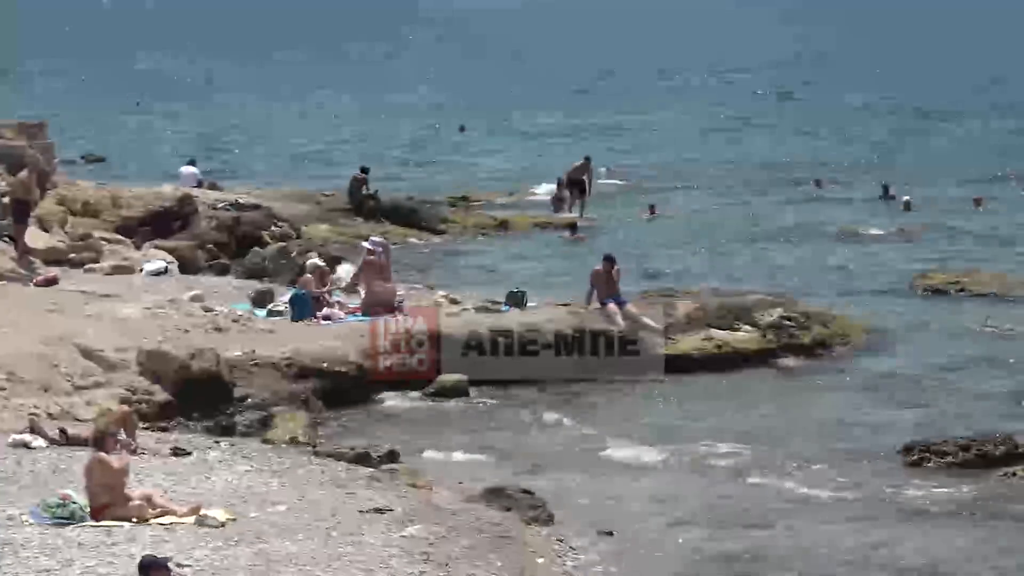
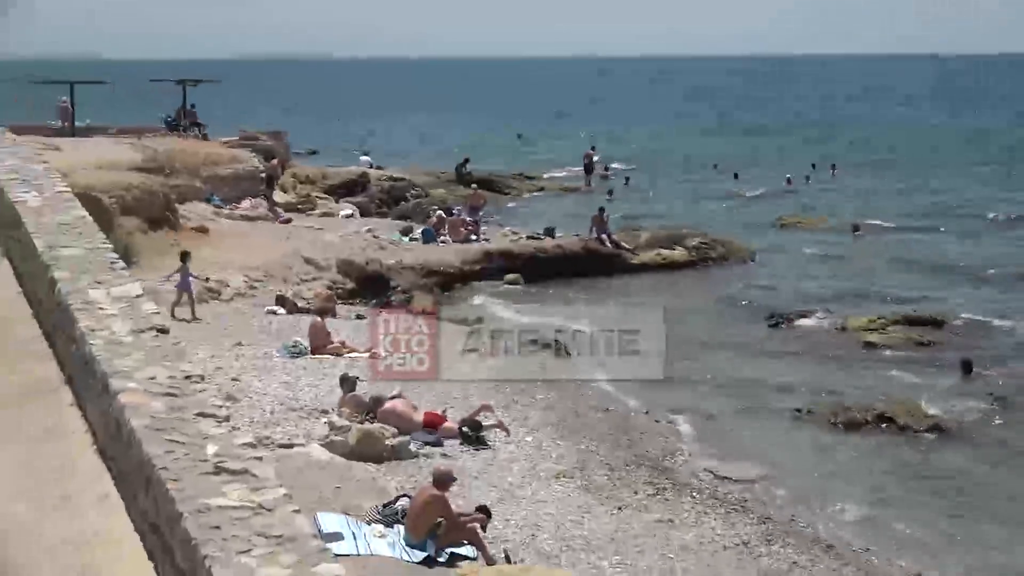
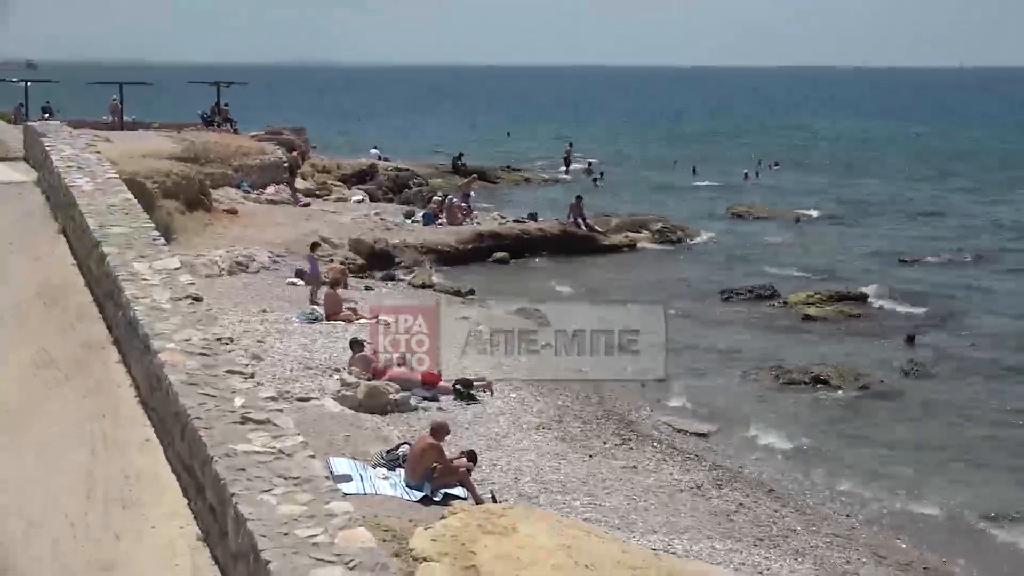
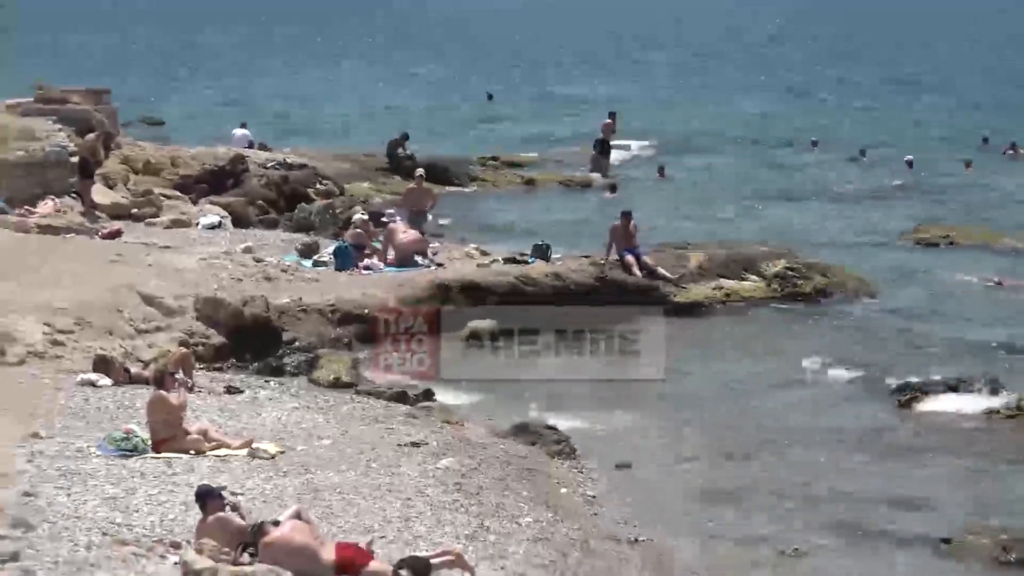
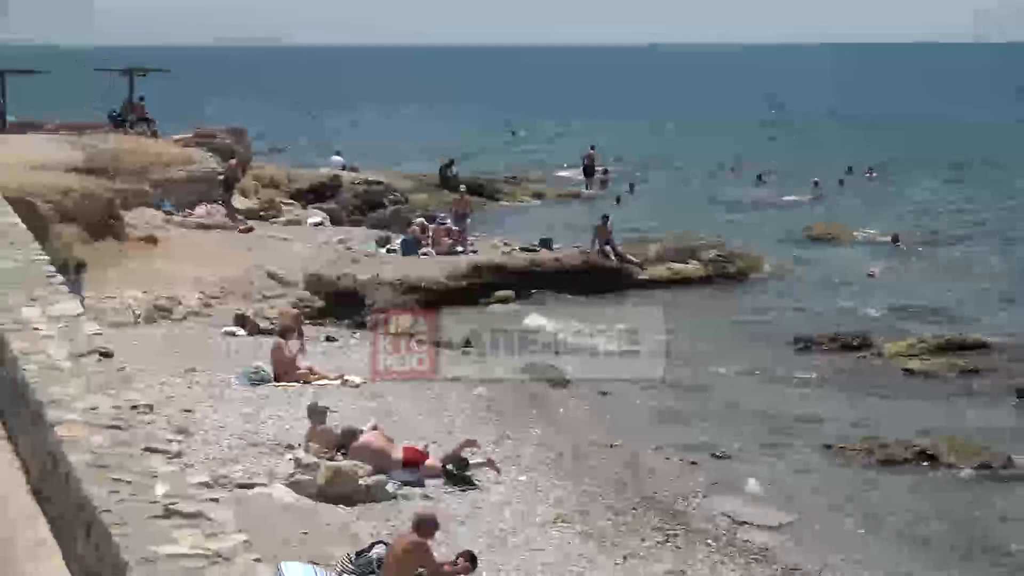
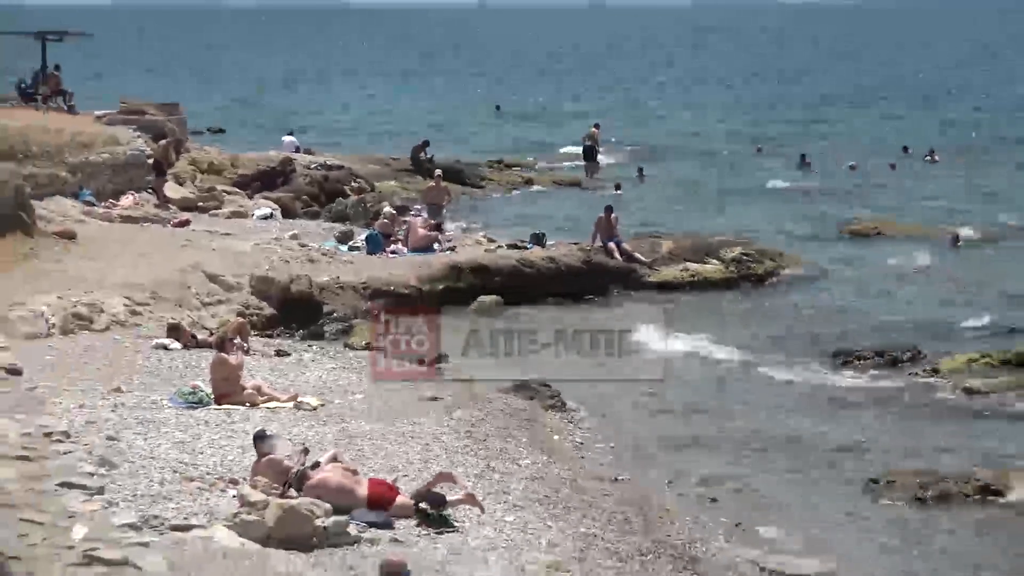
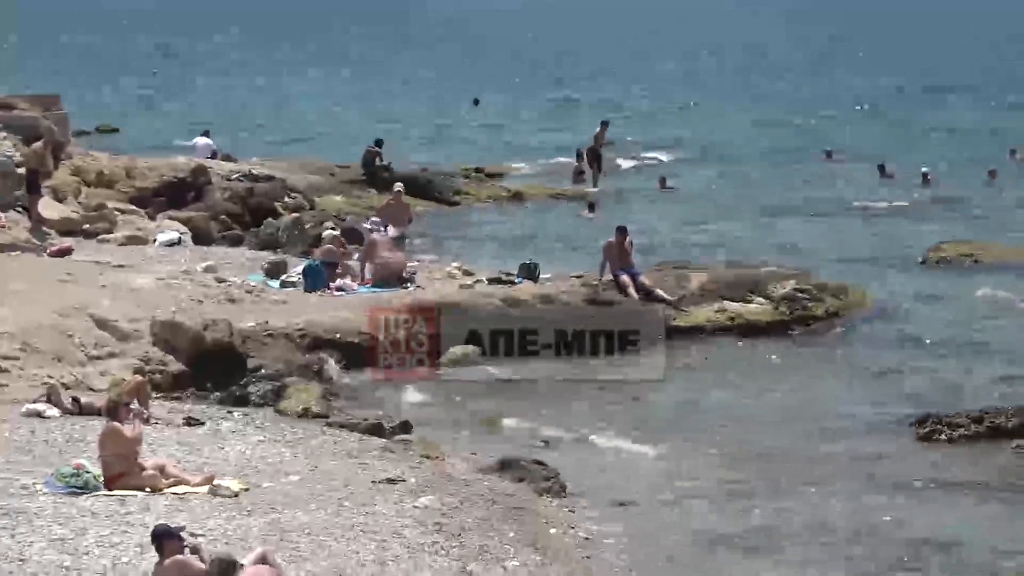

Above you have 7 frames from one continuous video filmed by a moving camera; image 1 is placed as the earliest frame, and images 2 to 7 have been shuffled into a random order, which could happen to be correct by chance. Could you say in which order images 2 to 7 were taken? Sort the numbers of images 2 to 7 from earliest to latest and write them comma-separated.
7, 4, 6, 5, 2, 3
